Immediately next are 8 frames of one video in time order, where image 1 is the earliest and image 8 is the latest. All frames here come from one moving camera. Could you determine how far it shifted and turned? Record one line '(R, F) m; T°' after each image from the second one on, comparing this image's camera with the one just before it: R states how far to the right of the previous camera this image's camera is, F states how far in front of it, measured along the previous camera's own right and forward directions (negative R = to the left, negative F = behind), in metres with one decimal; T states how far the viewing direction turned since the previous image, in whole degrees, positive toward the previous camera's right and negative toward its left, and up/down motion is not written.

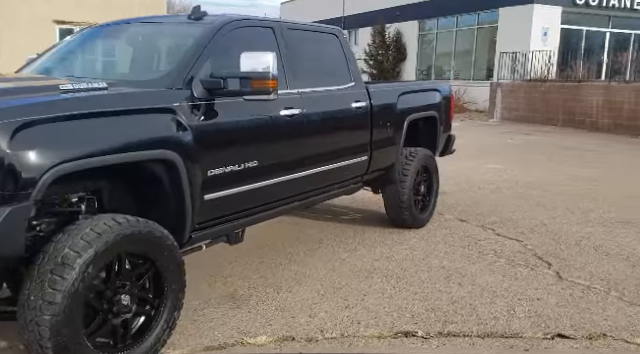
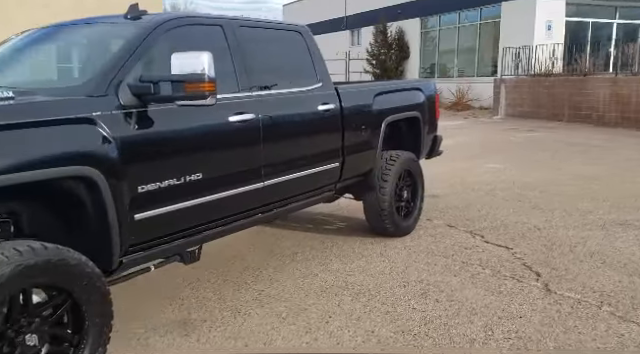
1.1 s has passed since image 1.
(+0.3, +0.3) m; -1°
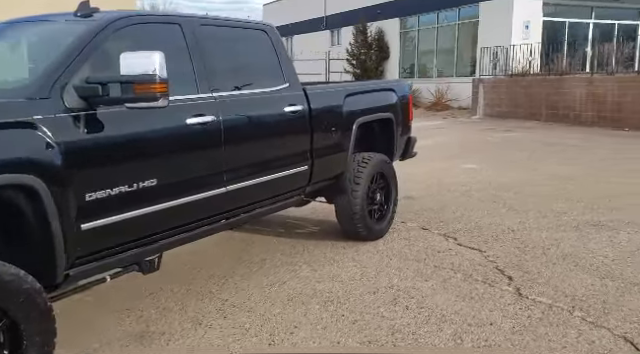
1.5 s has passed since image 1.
(+0.1, +0.1) m; +2°
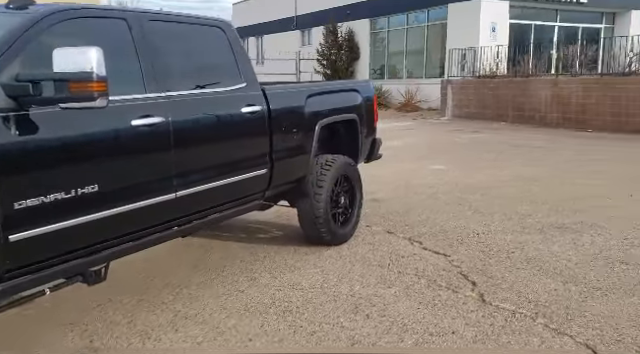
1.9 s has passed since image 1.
(+0.1, +0.1) m; +3°
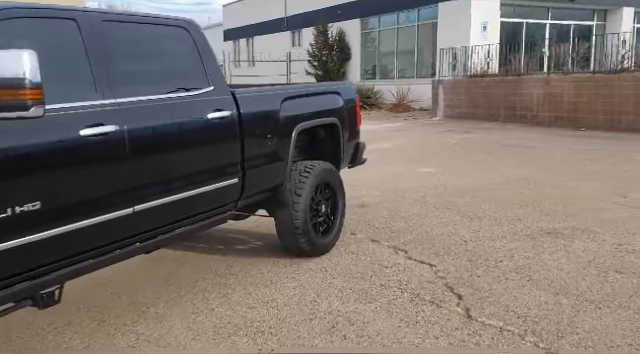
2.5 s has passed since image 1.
(+0.1, +0.2) m; +1°
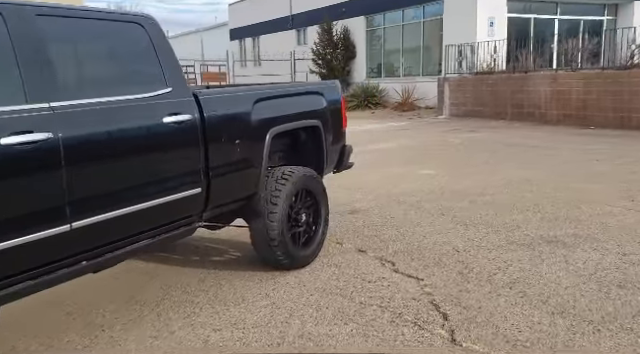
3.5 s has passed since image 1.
(+0.2, +0.3) m; -1°
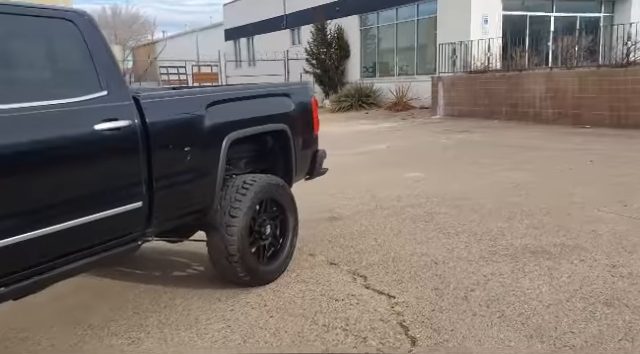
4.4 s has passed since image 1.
(+0.3, +0.3) m; 0°
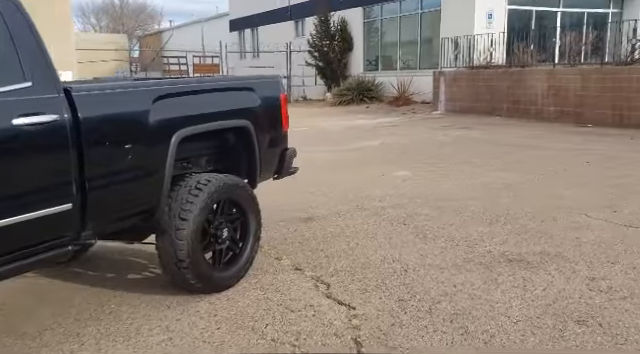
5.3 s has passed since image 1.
(+0.3, +0.2) m; -1°
